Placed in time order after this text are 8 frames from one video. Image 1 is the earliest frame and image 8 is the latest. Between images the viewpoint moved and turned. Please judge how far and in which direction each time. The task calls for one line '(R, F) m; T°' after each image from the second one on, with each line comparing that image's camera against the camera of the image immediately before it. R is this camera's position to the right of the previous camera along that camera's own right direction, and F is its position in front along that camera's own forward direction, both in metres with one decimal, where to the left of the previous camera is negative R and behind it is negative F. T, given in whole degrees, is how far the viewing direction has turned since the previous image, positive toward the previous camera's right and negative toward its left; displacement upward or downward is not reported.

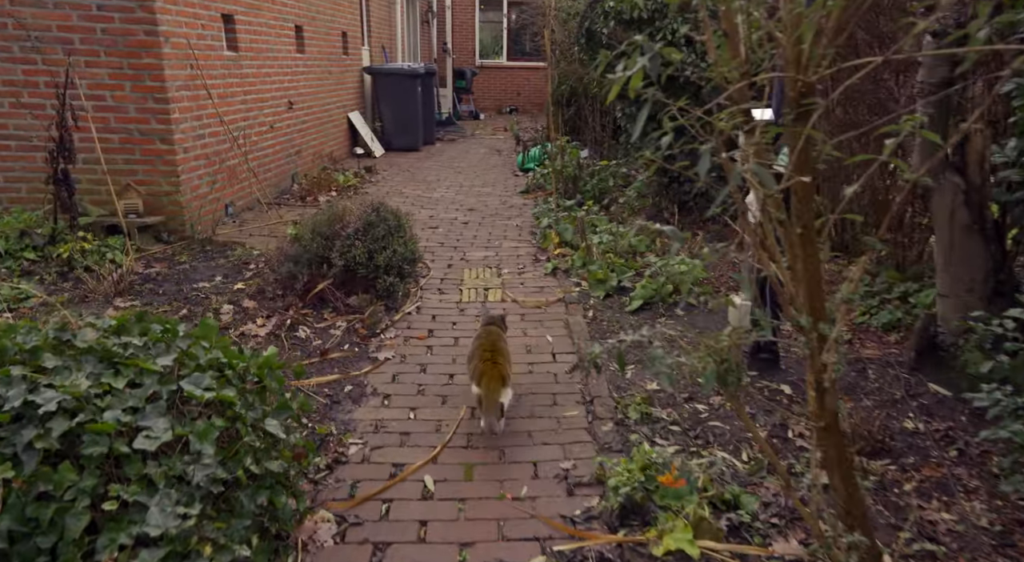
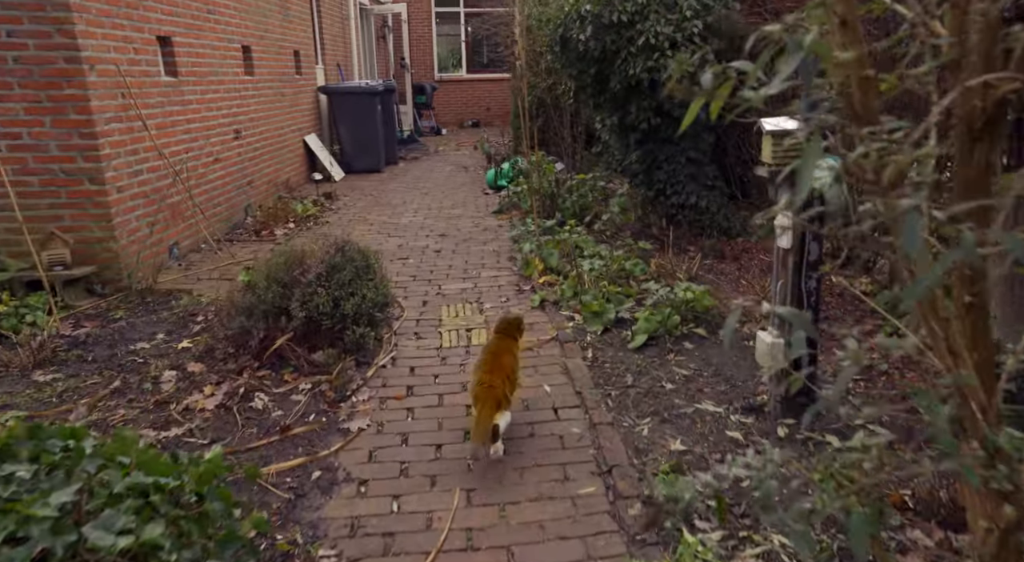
(-0.1, +0.7) m; +2°
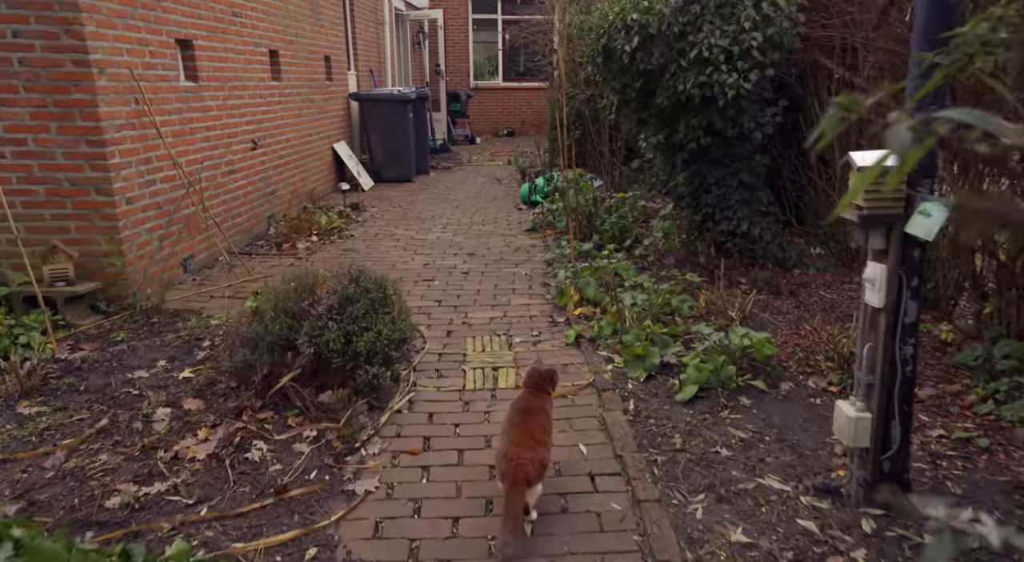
(0.0, +0.5) m; -2°
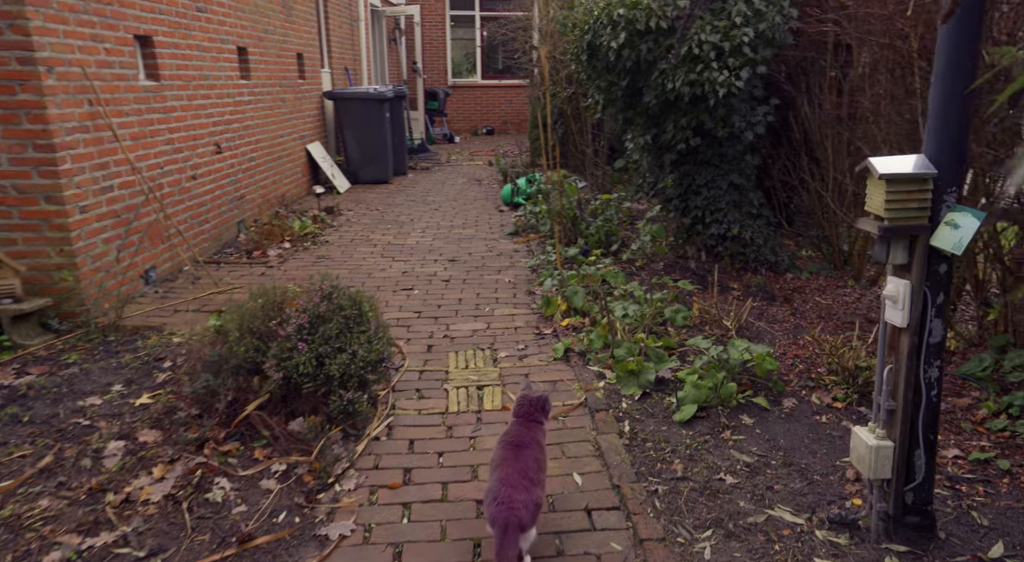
(0.0, +0.3) m; +1°
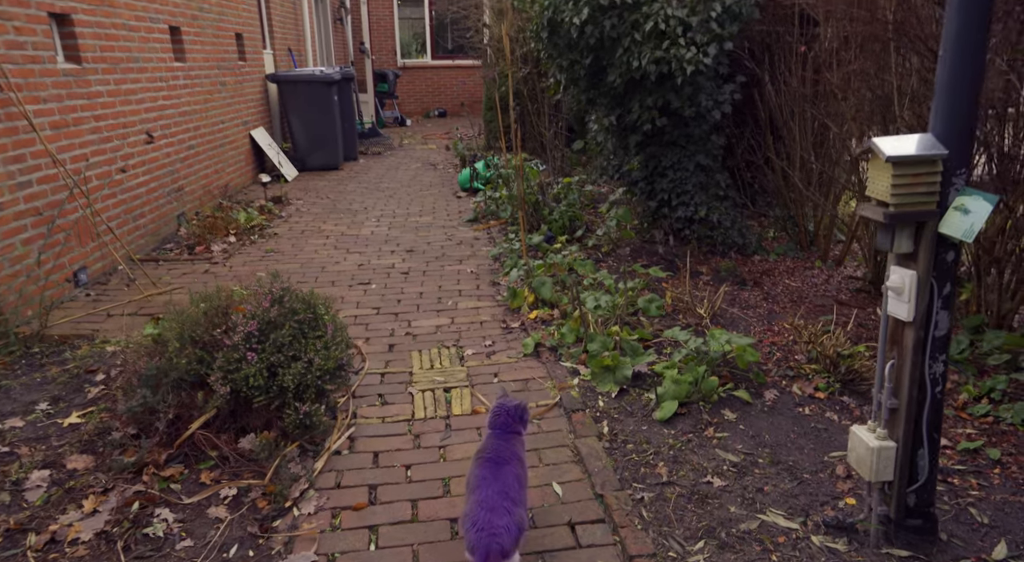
(-0.1, +0.3) m; +3°
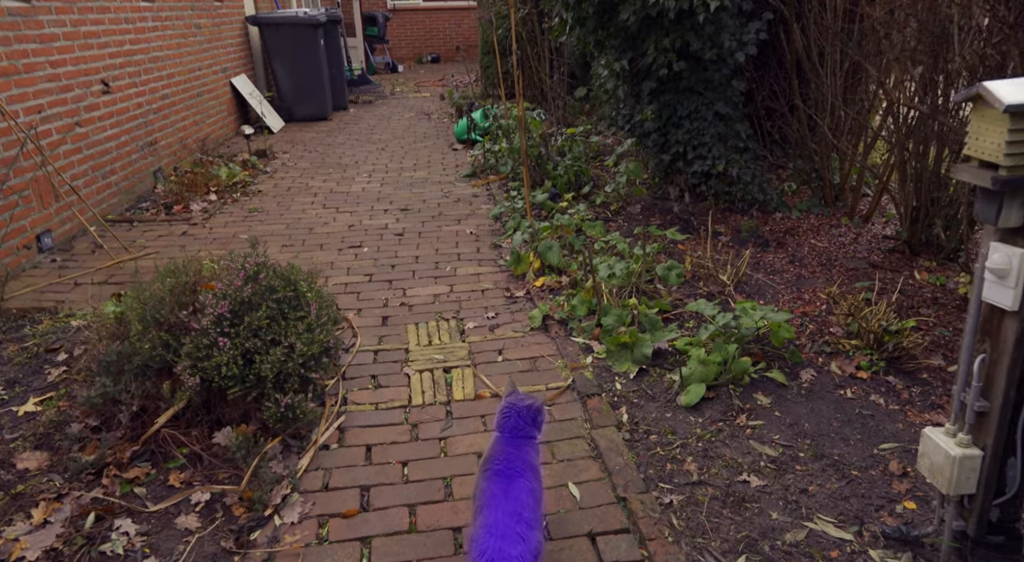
(-0.1, +0.4) m; 0°
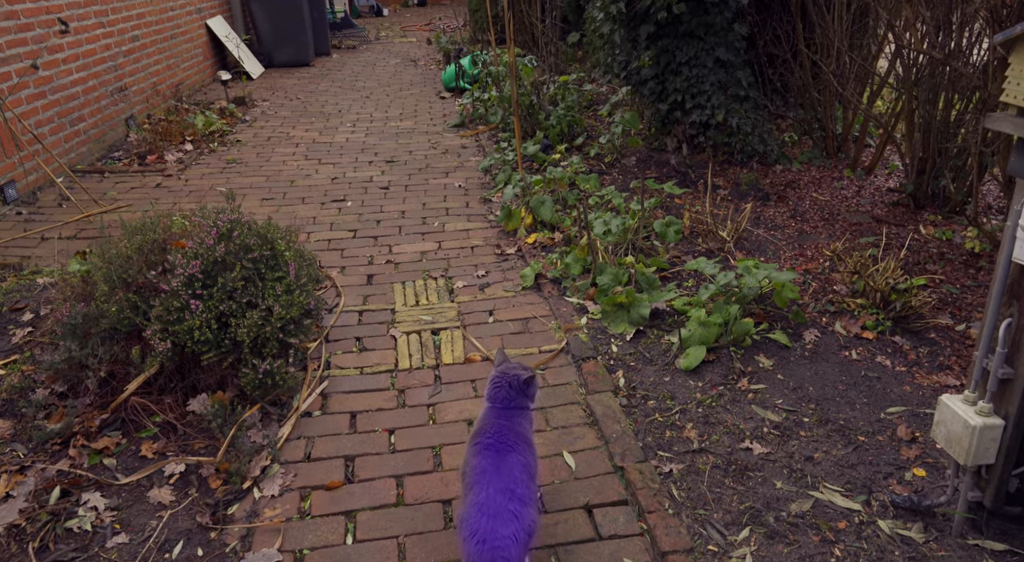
(0.0, +0.2) m; +1°
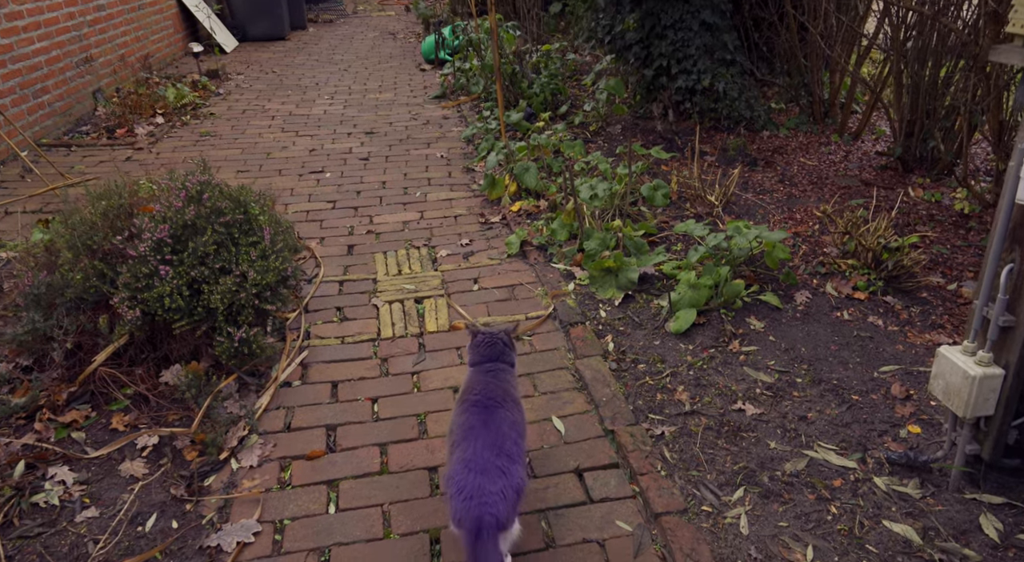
(0.0, +0.1) m; +1°
